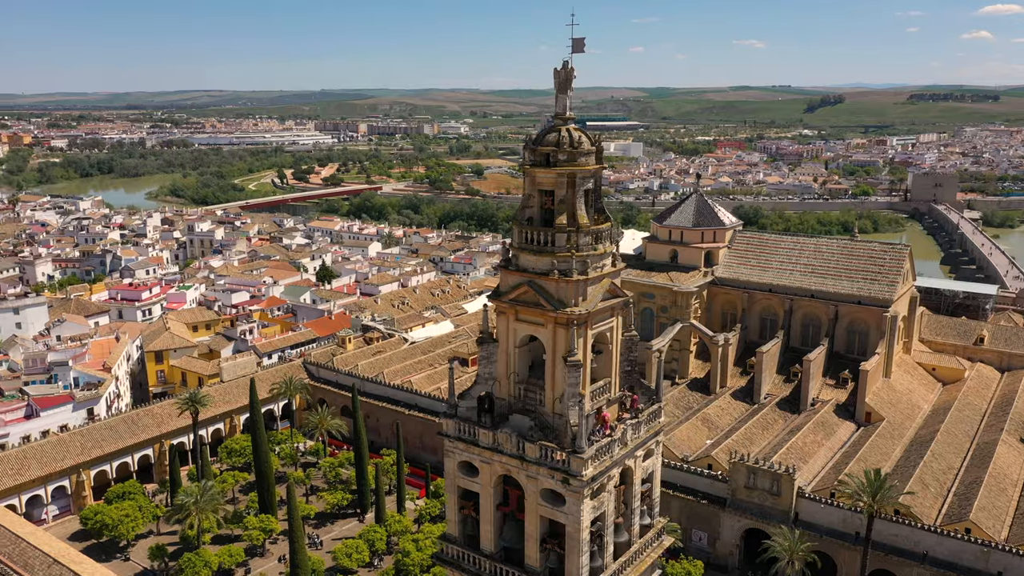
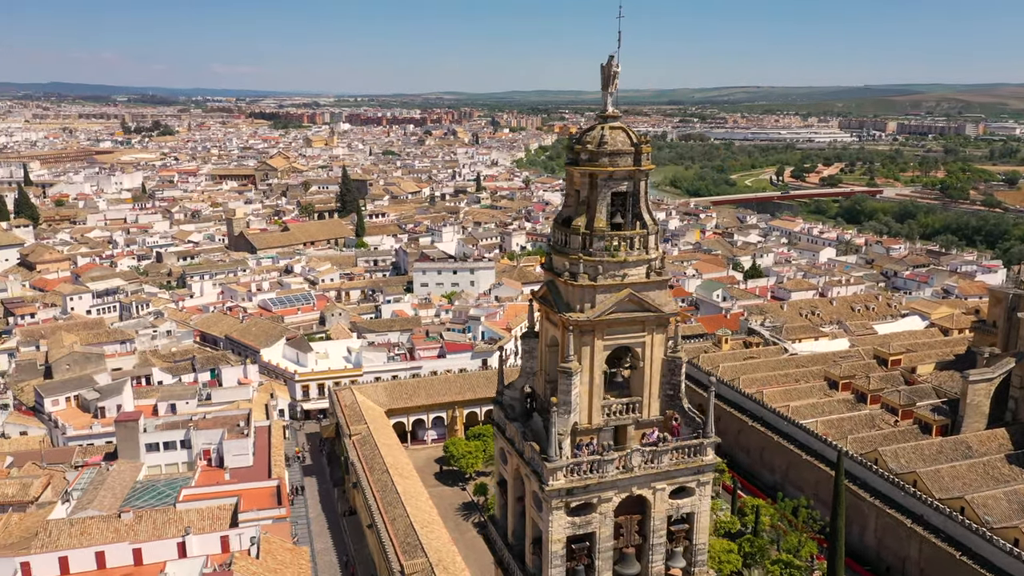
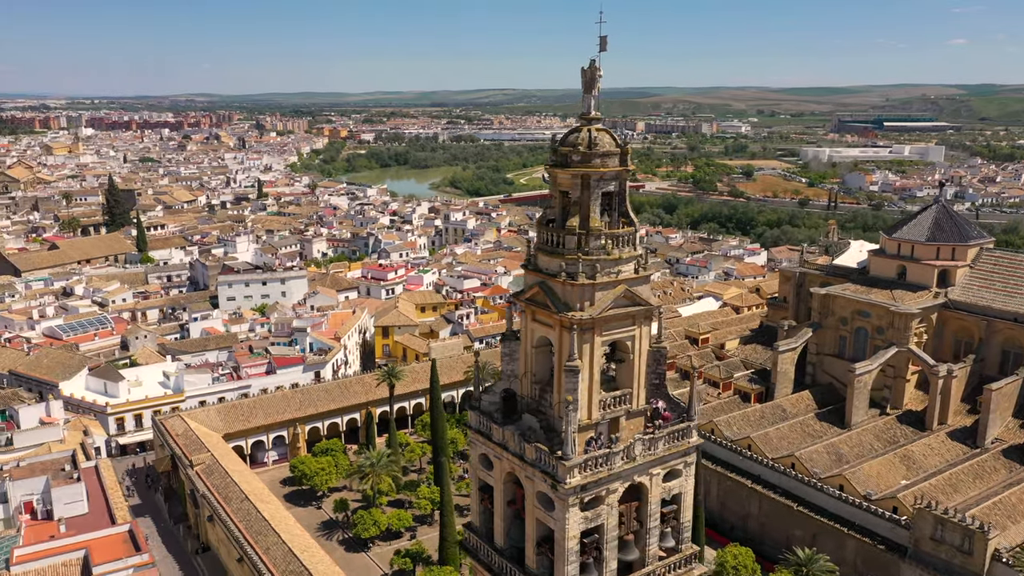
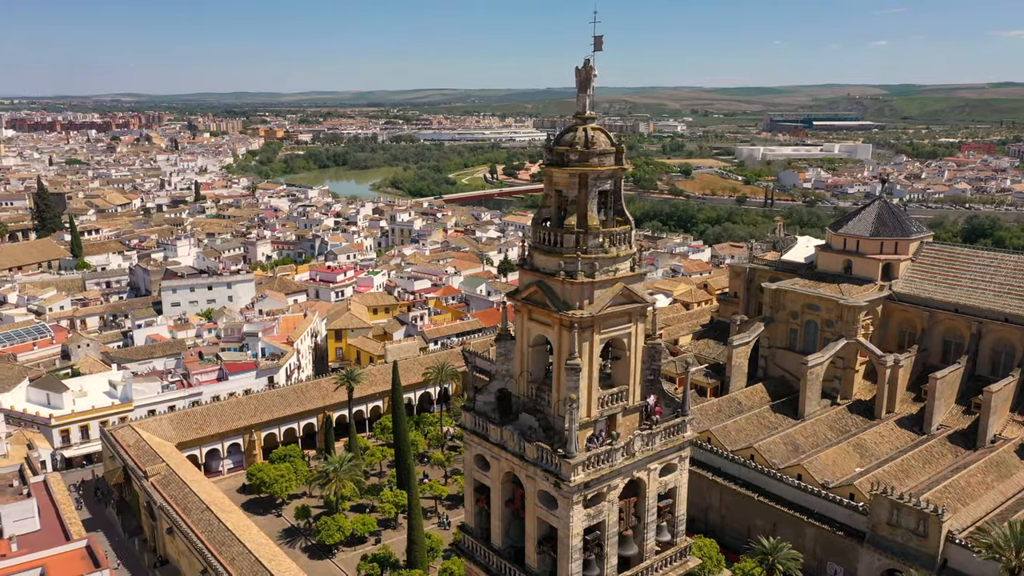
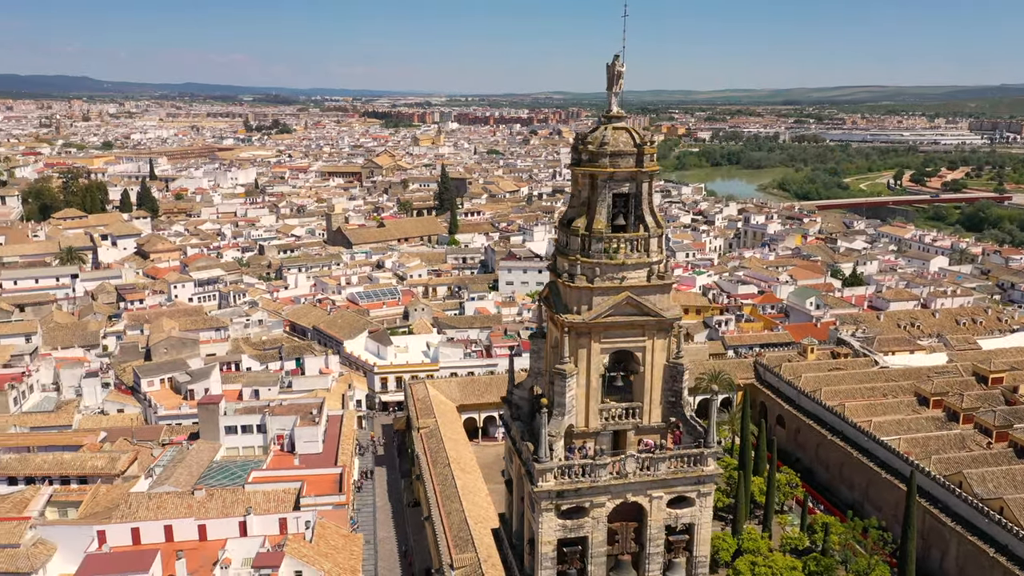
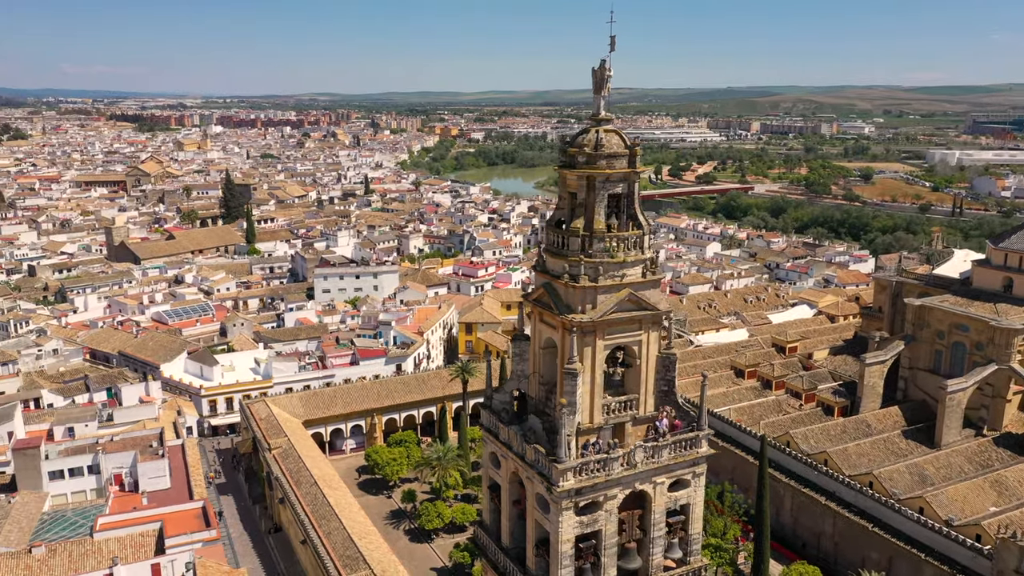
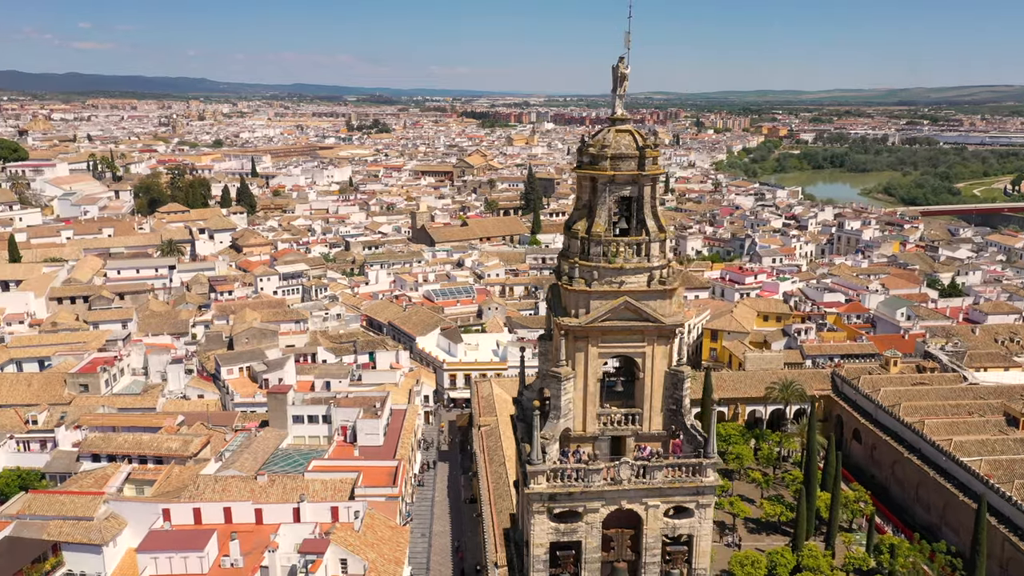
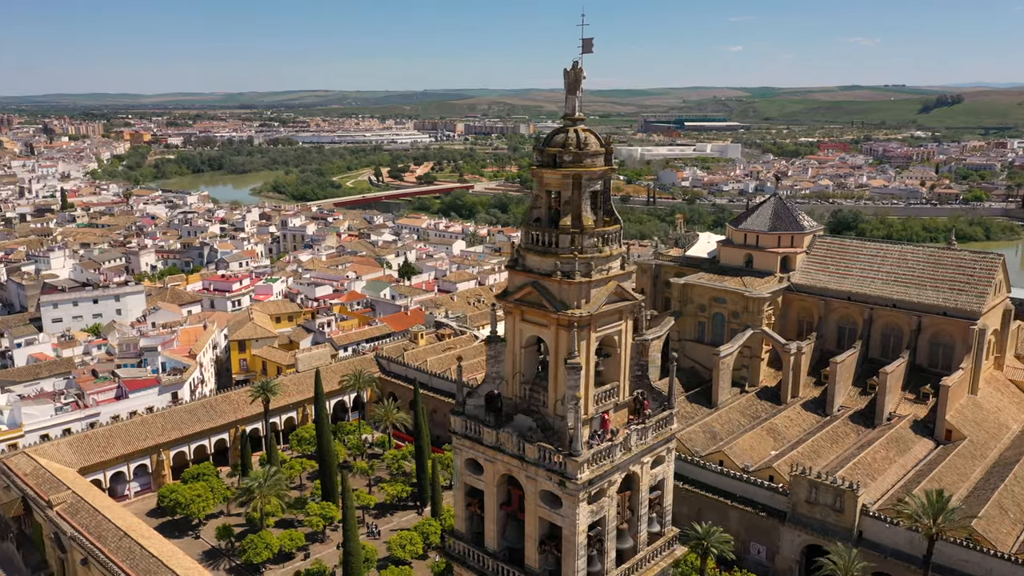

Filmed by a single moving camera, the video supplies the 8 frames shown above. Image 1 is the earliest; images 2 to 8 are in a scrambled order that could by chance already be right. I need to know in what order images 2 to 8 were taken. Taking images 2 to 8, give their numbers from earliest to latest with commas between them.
8, 4, 3, 6, 2, 5, 7
